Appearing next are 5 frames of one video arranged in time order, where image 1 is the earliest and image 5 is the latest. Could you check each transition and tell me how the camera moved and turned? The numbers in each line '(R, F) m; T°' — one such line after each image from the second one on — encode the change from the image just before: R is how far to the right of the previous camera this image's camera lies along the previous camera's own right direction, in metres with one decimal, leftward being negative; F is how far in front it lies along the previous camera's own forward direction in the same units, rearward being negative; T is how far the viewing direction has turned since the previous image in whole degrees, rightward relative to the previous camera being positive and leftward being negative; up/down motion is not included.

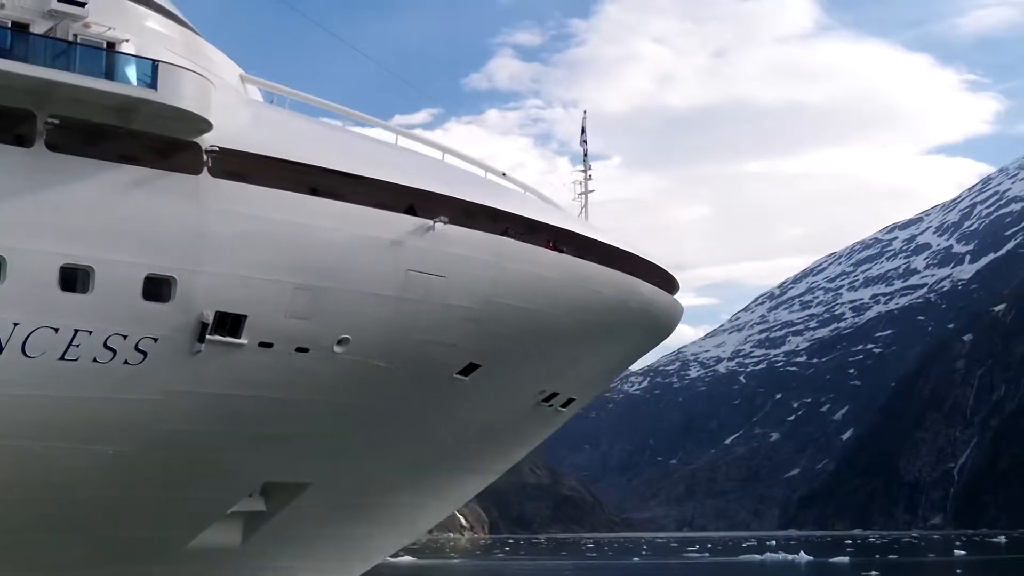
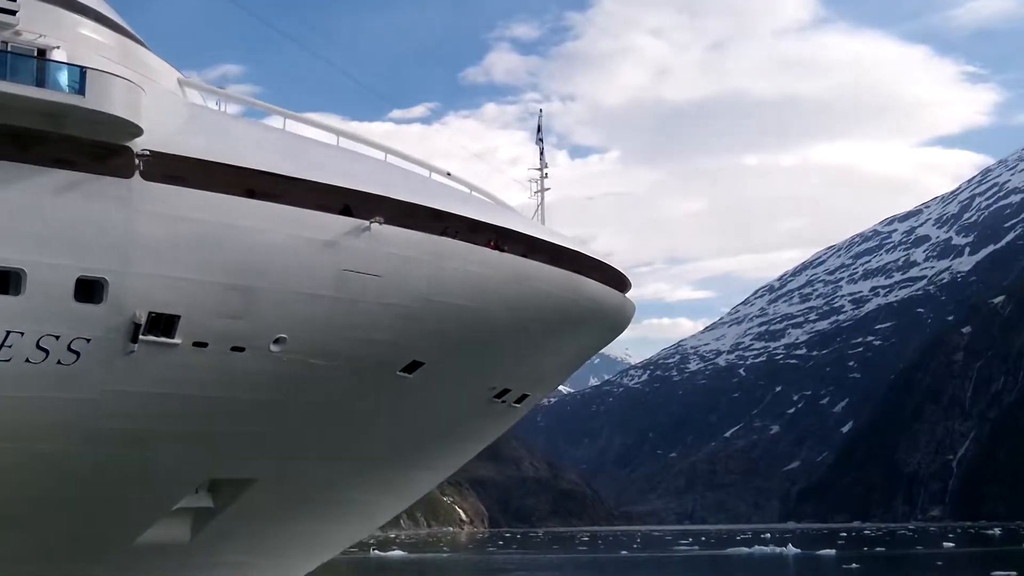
(+0.9, -0.2) m; 0°
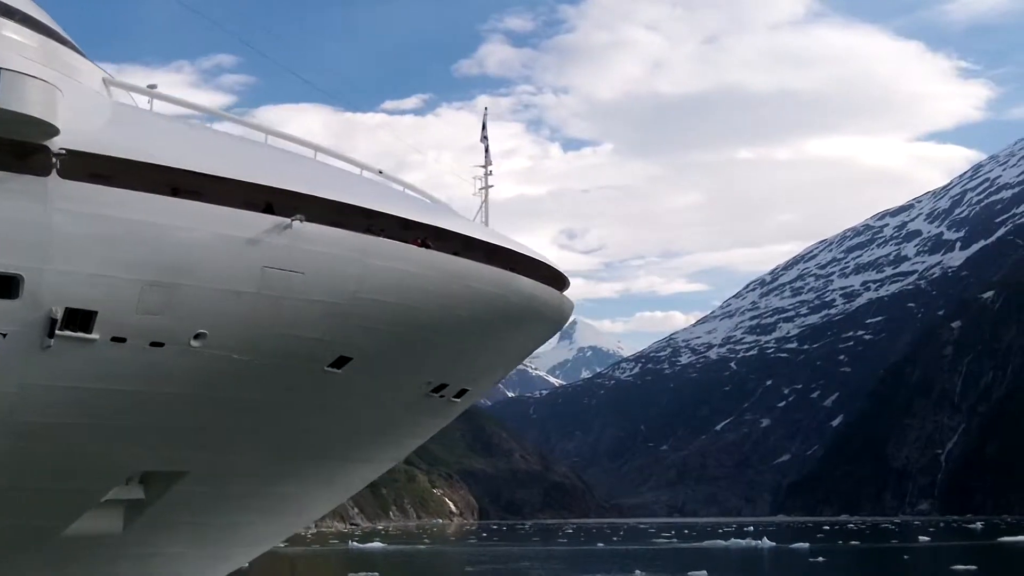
(+1.1, -0.2) m; 0°
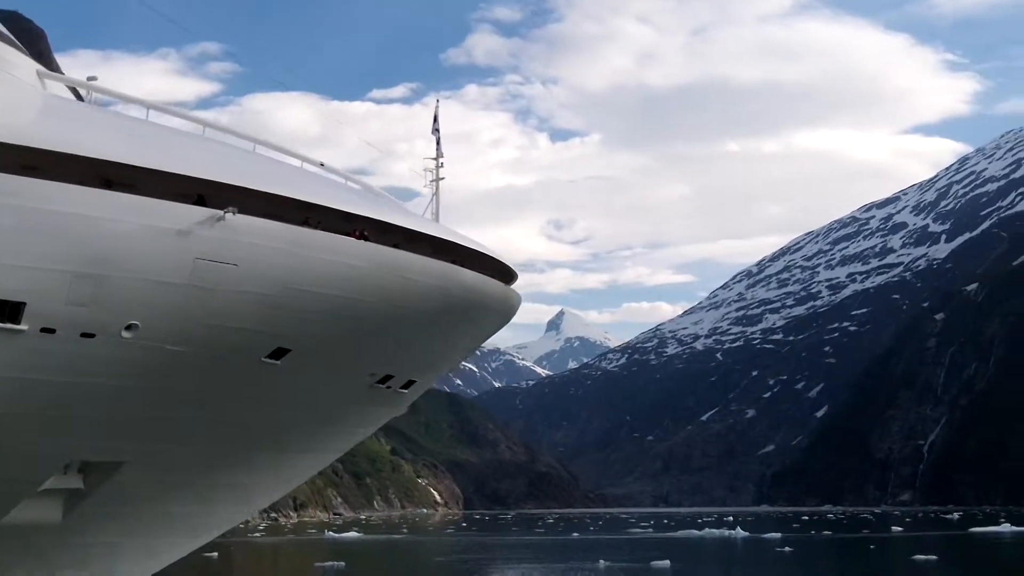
(+0.8, -0.1) m; 0°
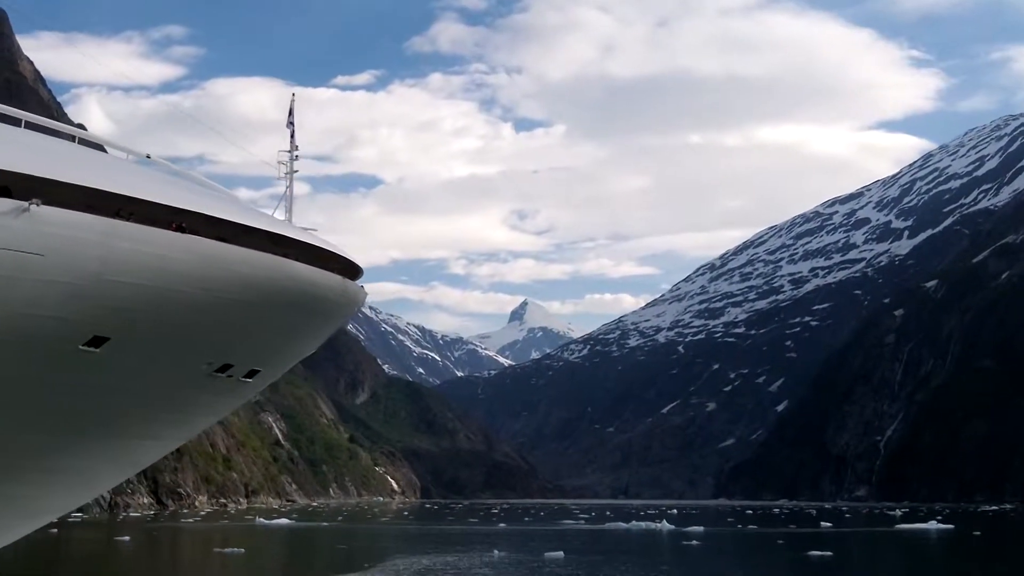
(+0.3, +1.3) m; +2°
